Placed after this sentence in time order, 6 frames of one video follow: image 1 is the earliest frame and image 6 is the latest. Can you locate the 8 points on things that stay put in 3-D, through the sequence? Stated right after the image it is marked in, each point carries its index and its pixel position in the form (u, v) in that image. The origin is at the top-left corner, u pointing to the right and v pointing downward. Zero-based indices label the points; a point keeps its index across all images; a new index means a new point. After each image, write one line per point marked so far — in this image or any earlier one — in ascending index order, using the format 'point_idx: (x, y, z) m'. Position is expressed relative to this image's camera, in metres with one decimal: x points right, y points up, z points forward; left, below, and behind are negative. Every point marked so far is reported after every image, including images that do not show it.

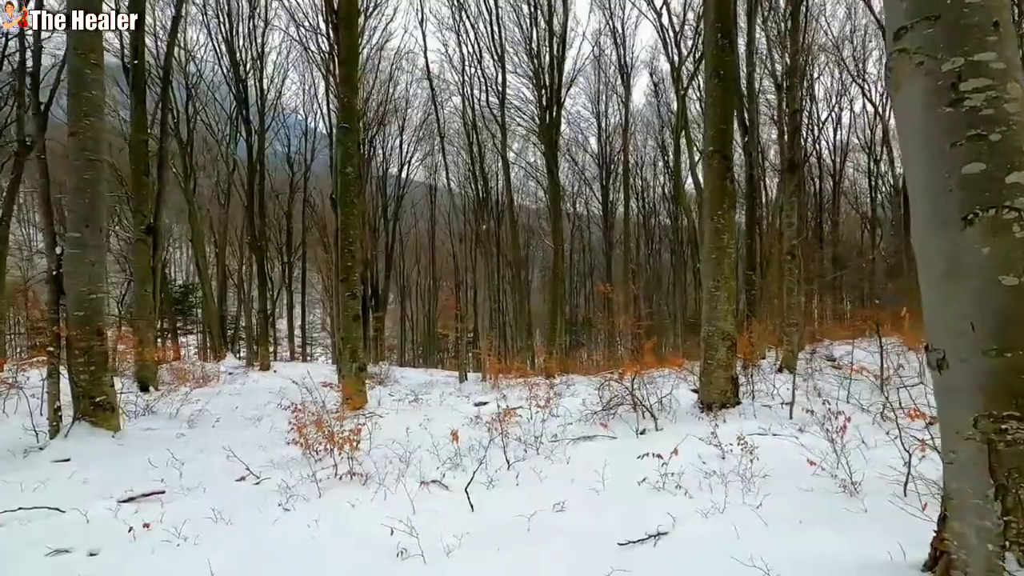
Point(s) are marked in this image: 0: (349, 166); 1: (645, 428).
0: (-2.5, +1.9, +8.1) m
1: (+1.2, -1.3, +4.8) m
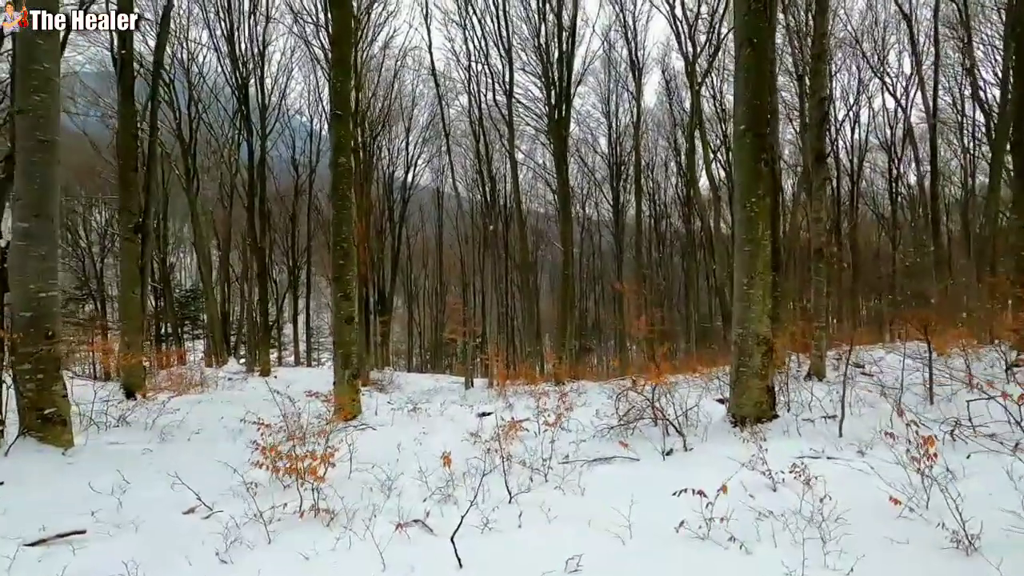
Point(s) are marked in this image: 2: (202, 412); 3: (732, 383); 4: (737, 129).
0: (-2.4, +1.9, +7.5) m
1: (+1.3, -1.3, +4.1) m
2: (-4.3, -1.7, +7.3) m
3: (+2.1, -0.9, +5.1) m
4: (+2.2, +1.5, +5.1) m
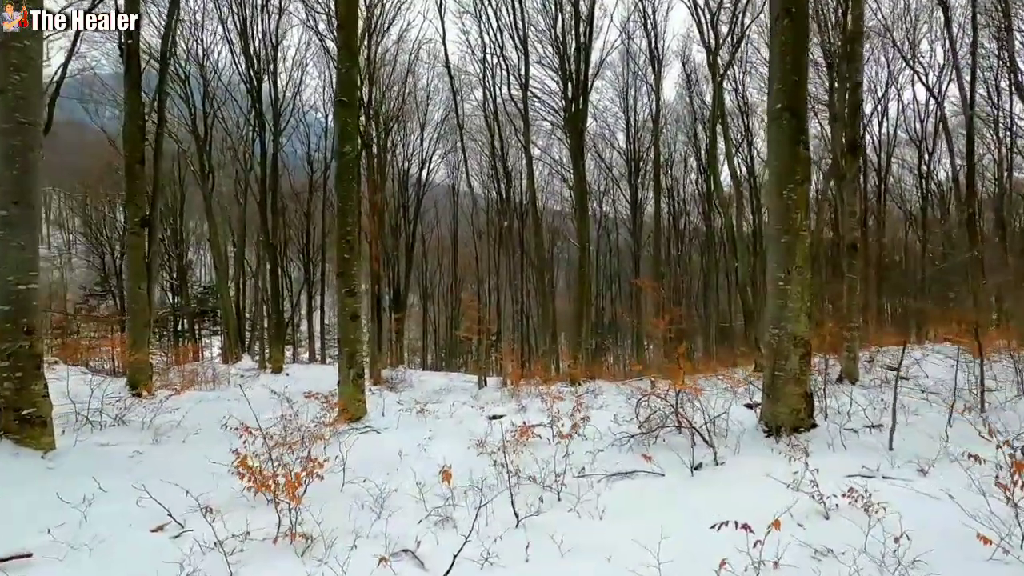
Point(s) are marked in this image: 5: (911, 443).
0: (-2.2, +1.9, +7.2) m
1: (+1.3, -1.2, +3.7) m
2: (-4.2, -1.6, +7.1) m
3: (+2.2, -0.9, +4.6) m
4: (+2.3, +1.6, +4.7) m
5: (+3.0, -1.2, +3.9) m
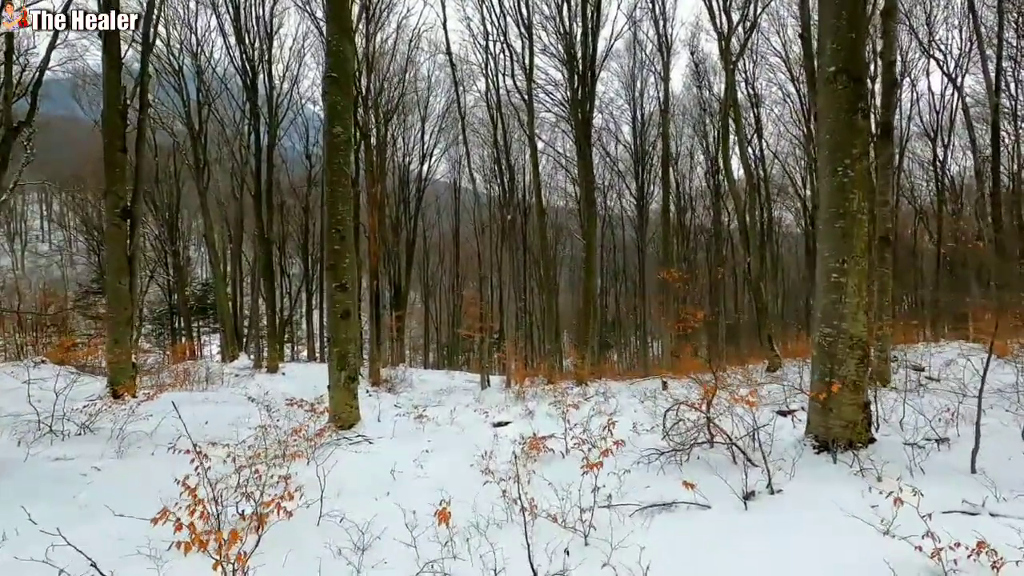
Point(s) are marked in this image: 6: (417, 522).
0: (-2.1, +2.0, +6.5) m
1: (+1.4, -1.2, +3.1) m
2: (-4.1, -1.6, +6.5) m
3: (+2.3, -0.8, +4.0) m
4: (+2.4, +1.6, +4.0) m
5: (+3.1, -1.1, +3.3) m
6: (-0.5, -1.2, +2.8) m
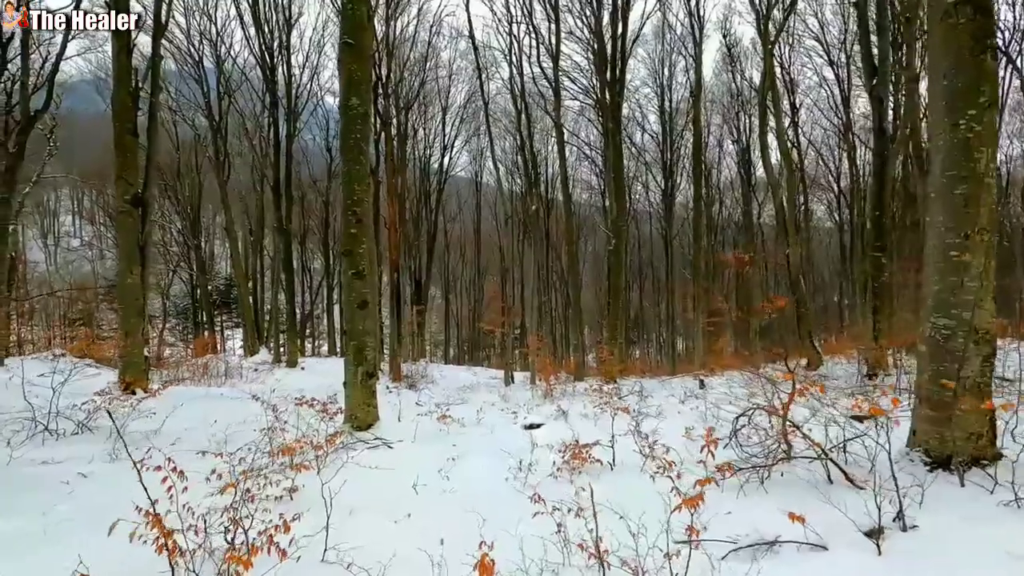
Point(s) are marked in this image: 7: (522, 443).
0: (-1.8, +2.1, +6.0) m
1: (+1.6, -1.1, +2.4) m
2: (-3.7, -1.4, +6.0) m
3: (+2.6, -0.7, +3.3) m
4: (+2.7, +1.8, +3.3) m
5: (+3.3, -1.0, +2.6) m
6: (-0.3, -1.1, +2.2) m
7: (+0.1, -1.4, +4.7) m
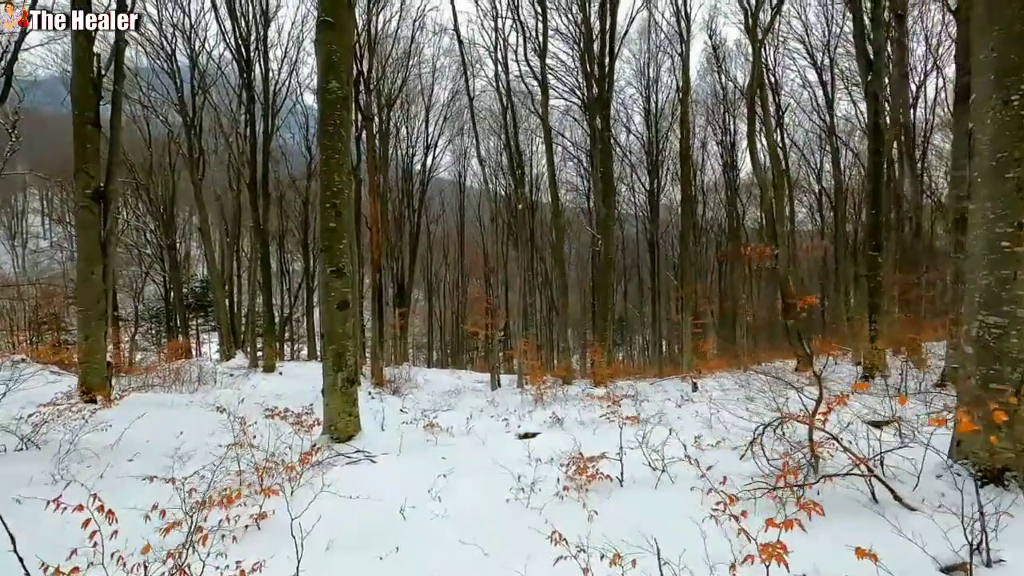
0: (-1.8, +2.1, +5.5) m
1: (+1.7, -1.0, +2.0) m
2: (-3.8, -1.4, +5.4) m
3: (+2.6, -0.7, +2.9) m
4: (+2.7, +1.8, +3.0) m
5: (+3.3, -1.0, +2.3) m
6: (-0.2, -1.1, +1.8) m
7: (0.0, -1.3, +4.3) m
